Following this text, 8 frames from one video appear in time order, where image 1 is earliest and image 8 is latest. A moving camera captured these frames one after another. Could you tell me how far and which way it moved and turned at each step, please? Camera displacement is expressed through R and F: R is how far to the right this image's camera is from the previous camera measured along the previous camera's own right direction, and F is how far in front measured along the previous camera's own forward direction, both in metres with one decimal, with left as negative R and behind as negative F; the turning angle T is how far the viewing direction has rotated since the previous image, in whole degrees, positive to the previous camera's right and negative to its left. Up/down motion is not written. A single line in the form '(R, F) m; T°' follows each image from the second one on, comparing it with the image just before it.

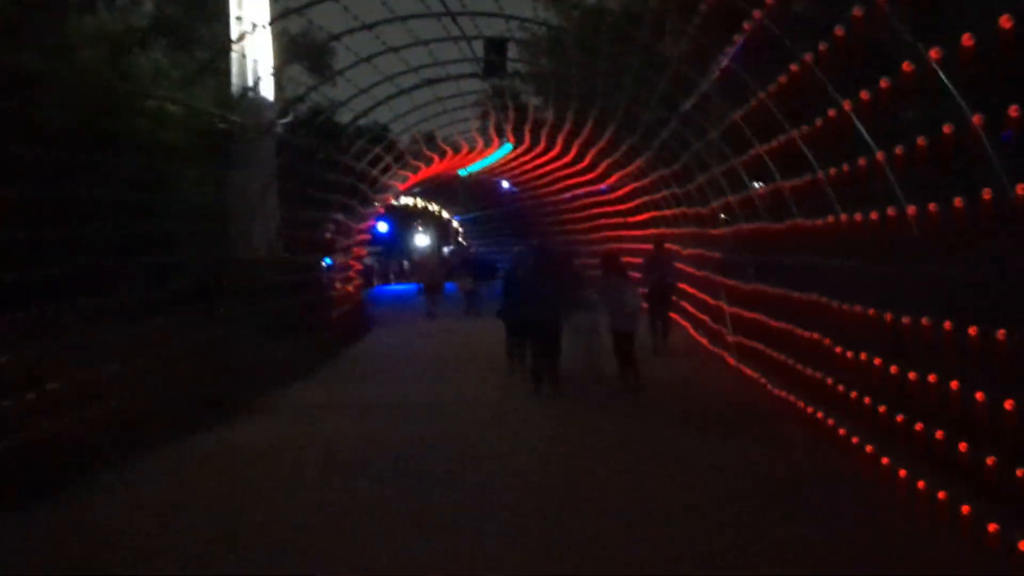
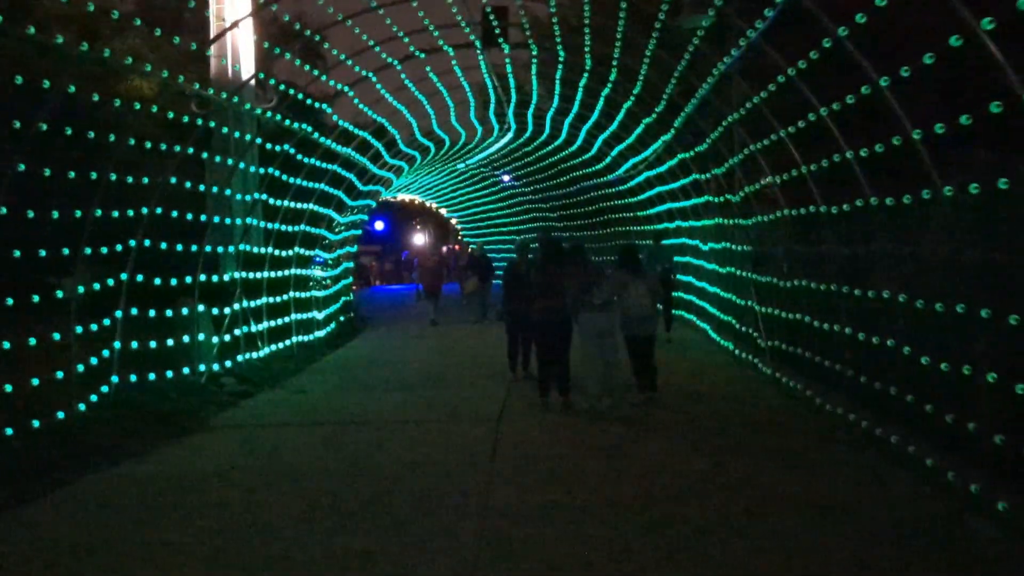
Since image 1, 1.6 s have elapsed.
(-0.1, +1.8) m; 0°
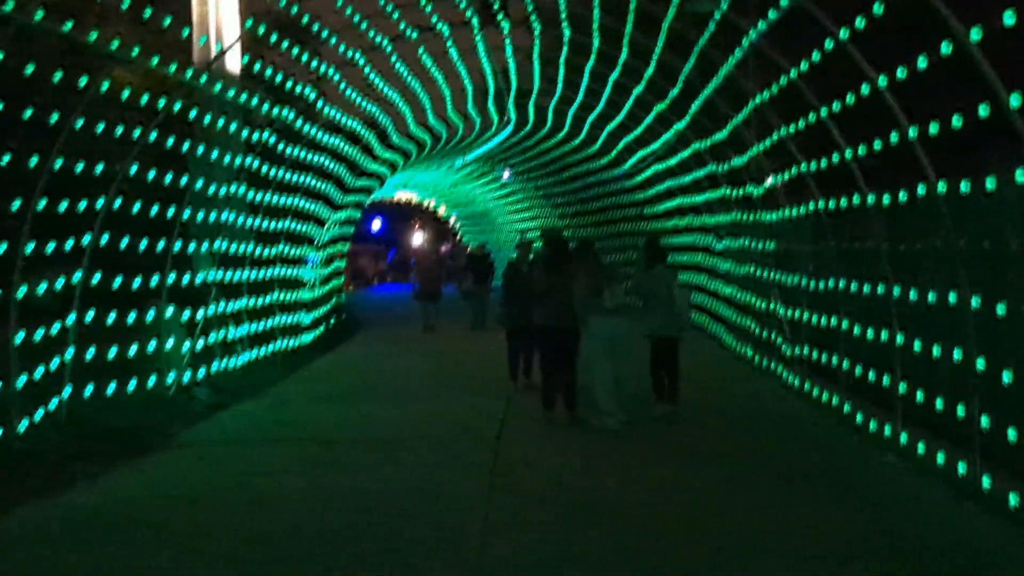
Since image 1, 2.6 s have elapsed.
(0.0, +1.2) m; 0°
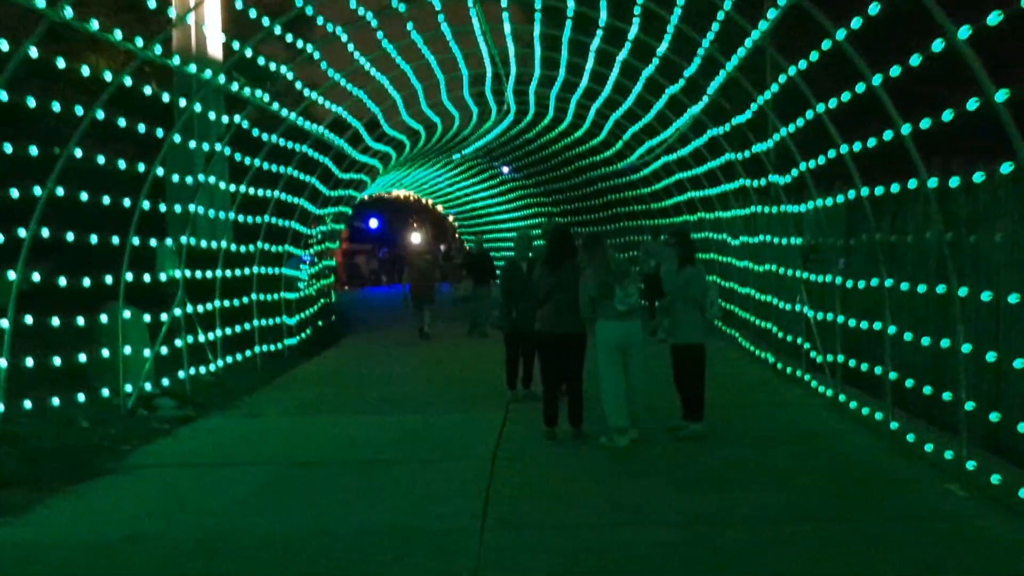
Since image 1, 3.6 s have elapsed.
(+0.1, +1.3) m; 0°
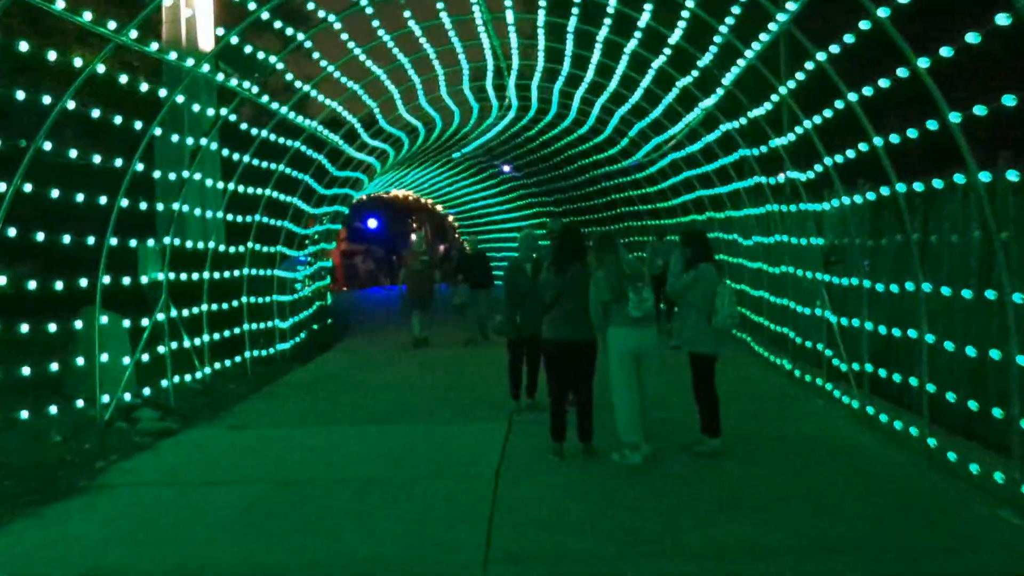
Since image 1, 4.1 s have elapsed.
(-0.1, +0.7) m; 0°
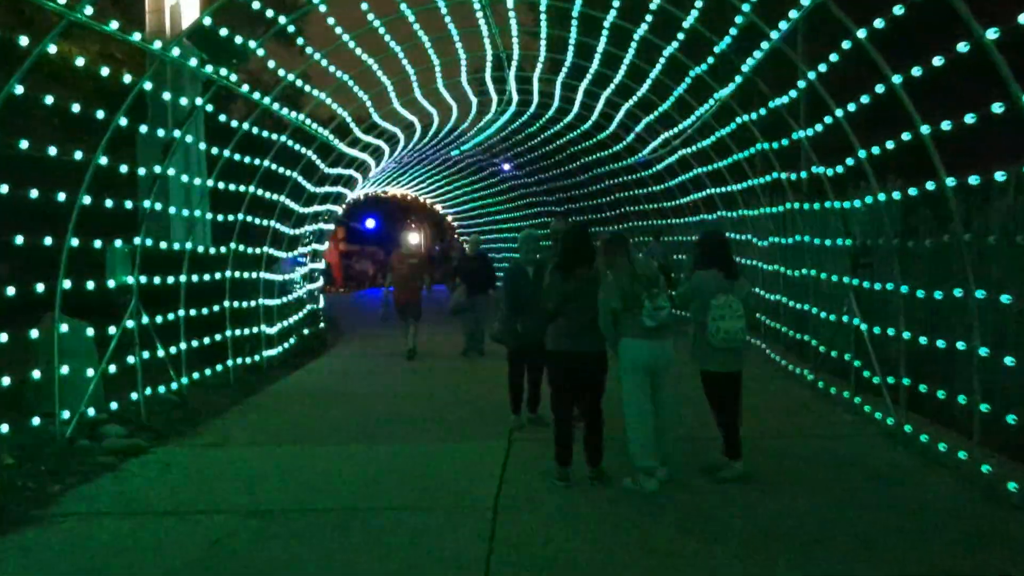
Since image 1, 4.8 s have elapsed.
(0.0, +0.9) m; 0°
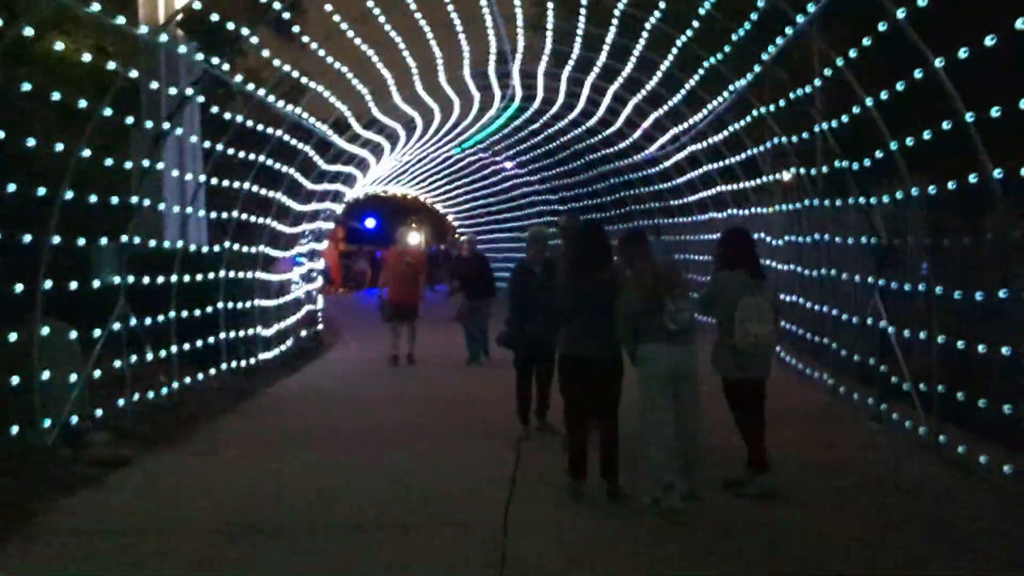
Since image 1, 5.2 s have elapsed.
(-0.1, +0.5) m; 0°
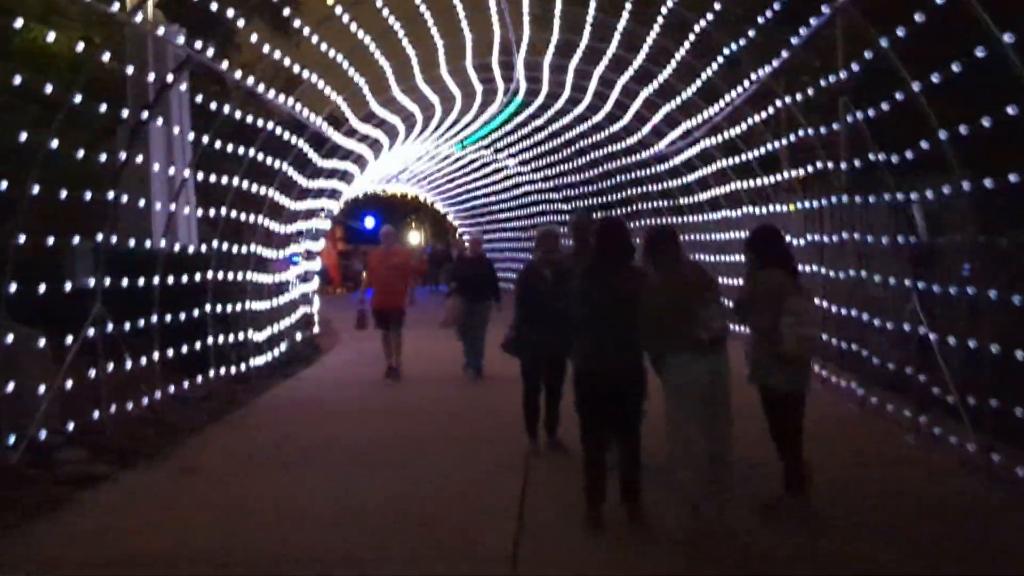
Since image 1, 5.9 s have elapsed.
(-0.1, +0.7) m; 0°
